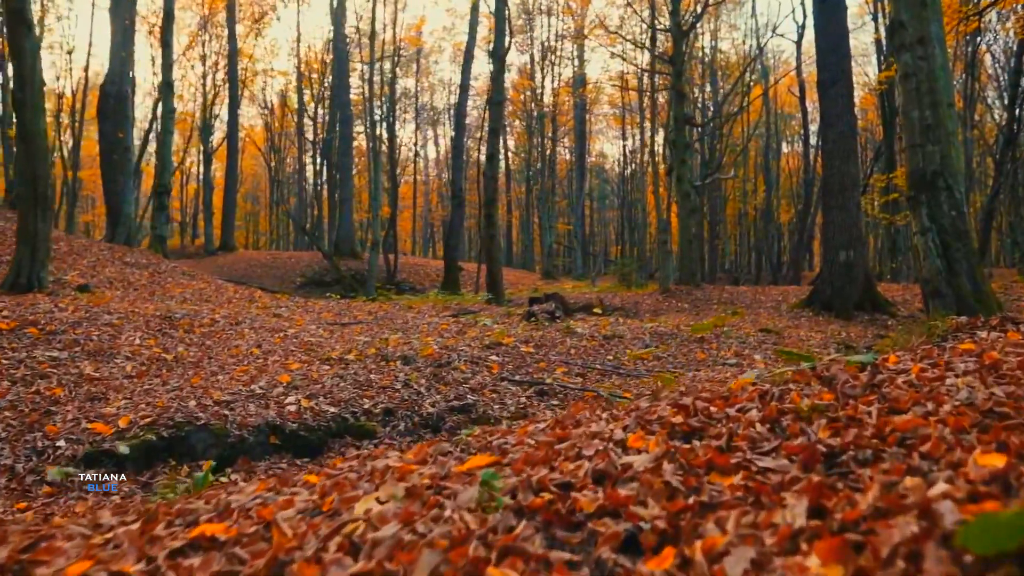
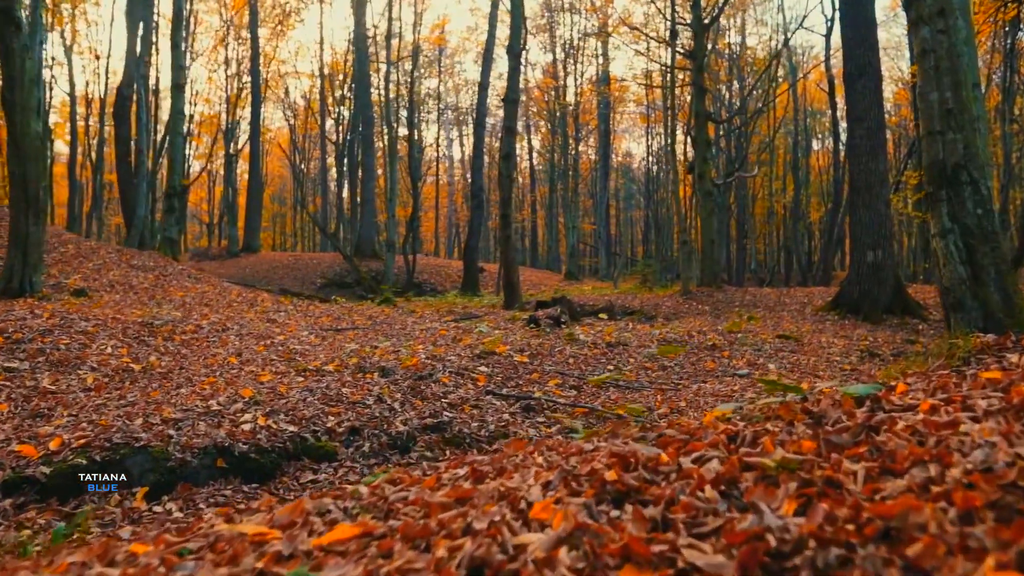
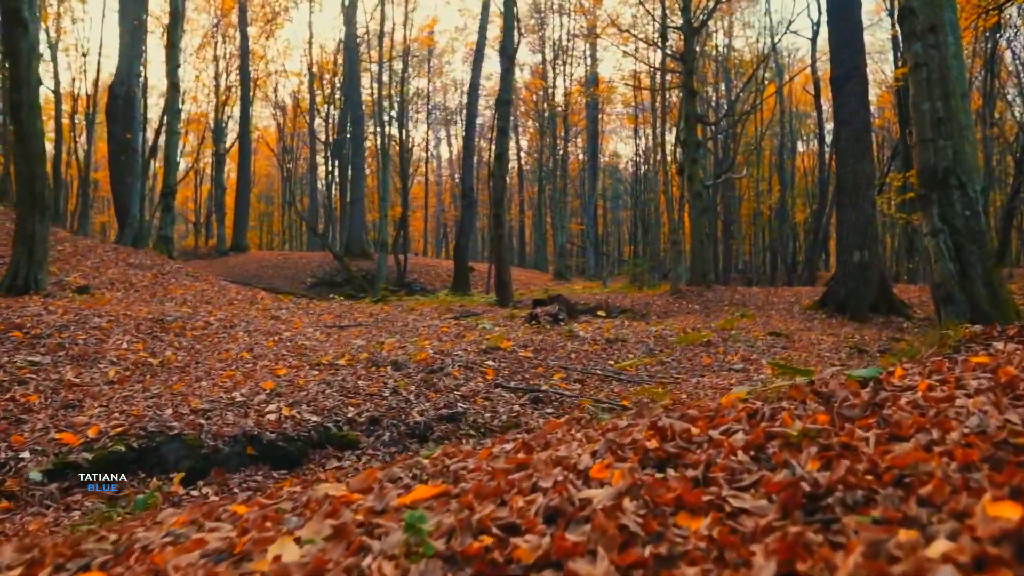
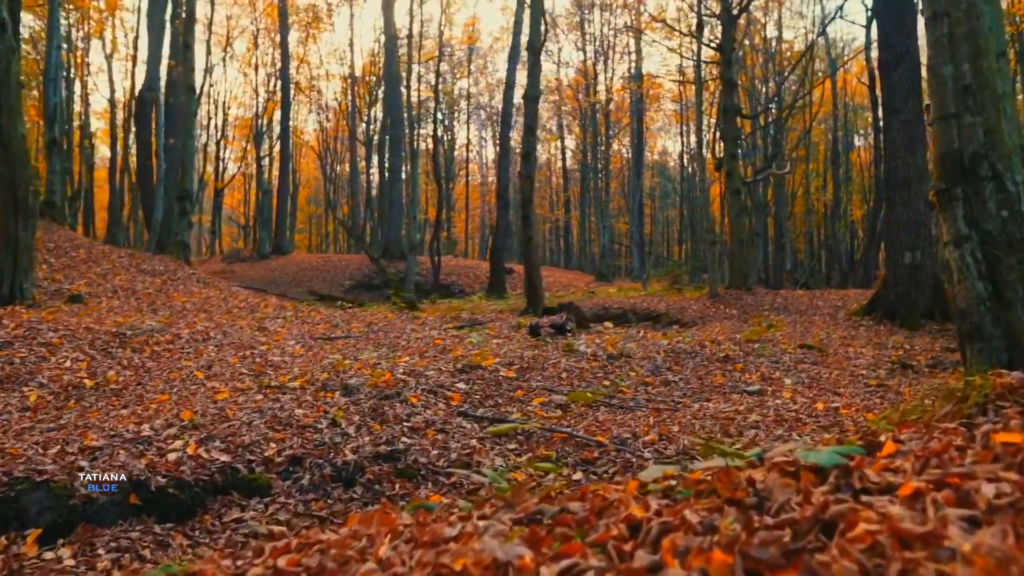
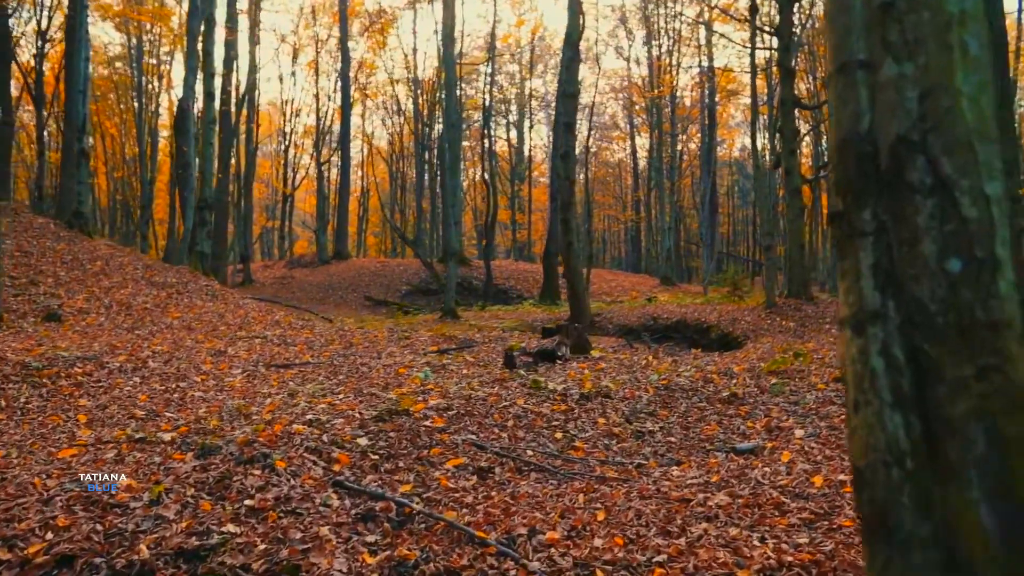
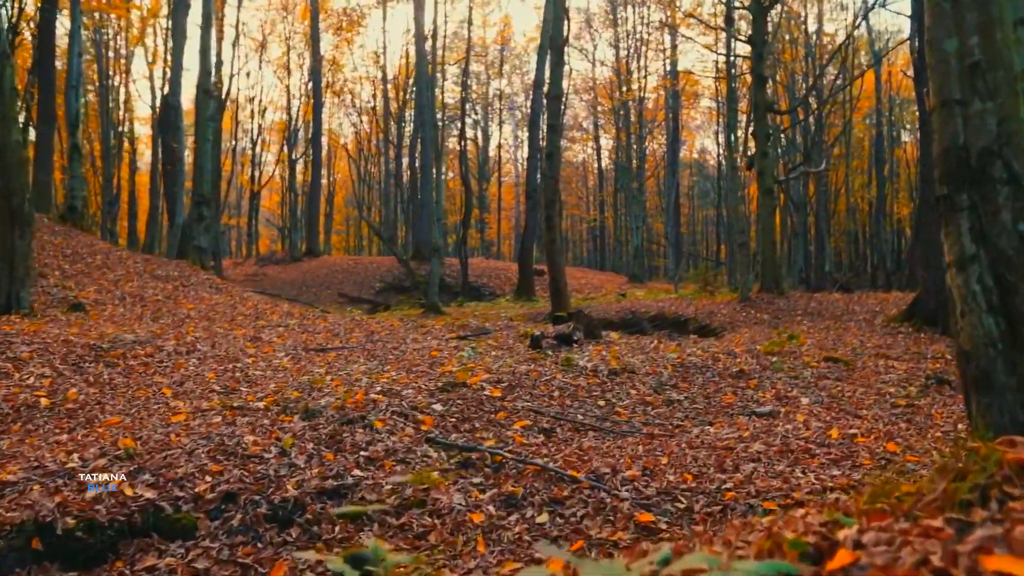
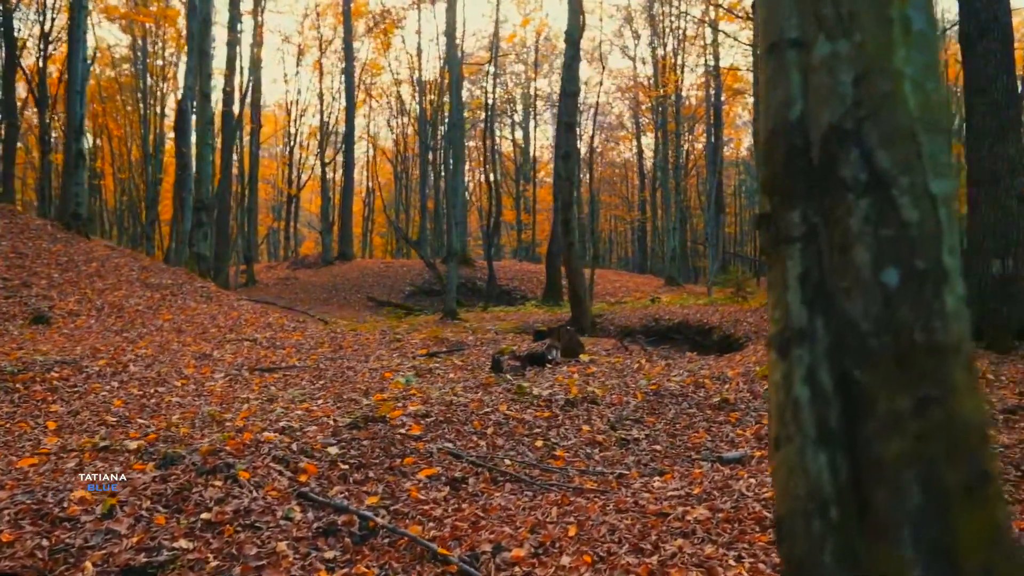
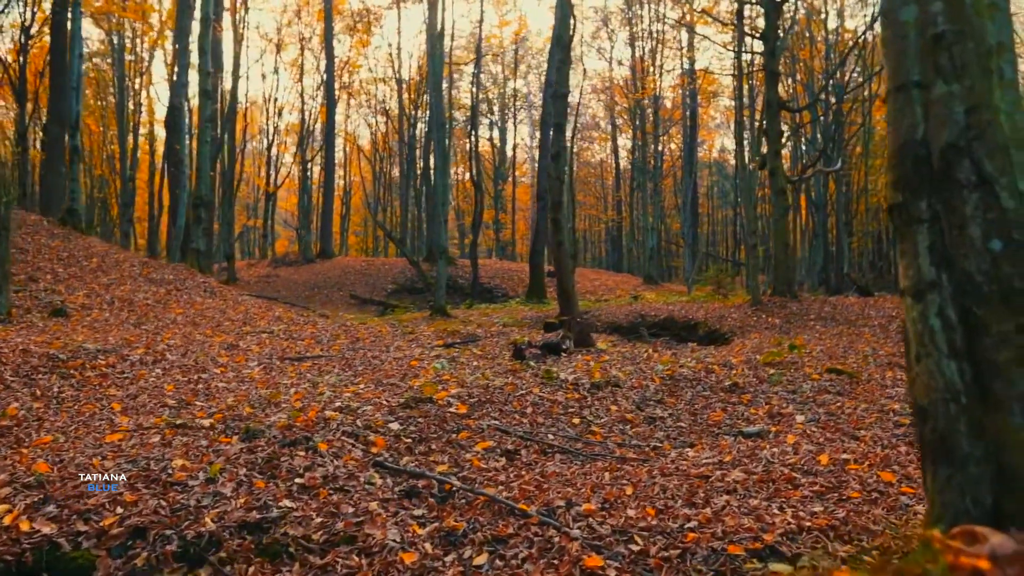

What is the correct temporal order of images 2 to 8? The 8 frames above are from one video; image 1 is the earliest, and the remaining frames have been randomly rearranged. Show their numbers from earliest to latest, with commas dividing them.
3, 2, 4, 6, 8, 5, 7
